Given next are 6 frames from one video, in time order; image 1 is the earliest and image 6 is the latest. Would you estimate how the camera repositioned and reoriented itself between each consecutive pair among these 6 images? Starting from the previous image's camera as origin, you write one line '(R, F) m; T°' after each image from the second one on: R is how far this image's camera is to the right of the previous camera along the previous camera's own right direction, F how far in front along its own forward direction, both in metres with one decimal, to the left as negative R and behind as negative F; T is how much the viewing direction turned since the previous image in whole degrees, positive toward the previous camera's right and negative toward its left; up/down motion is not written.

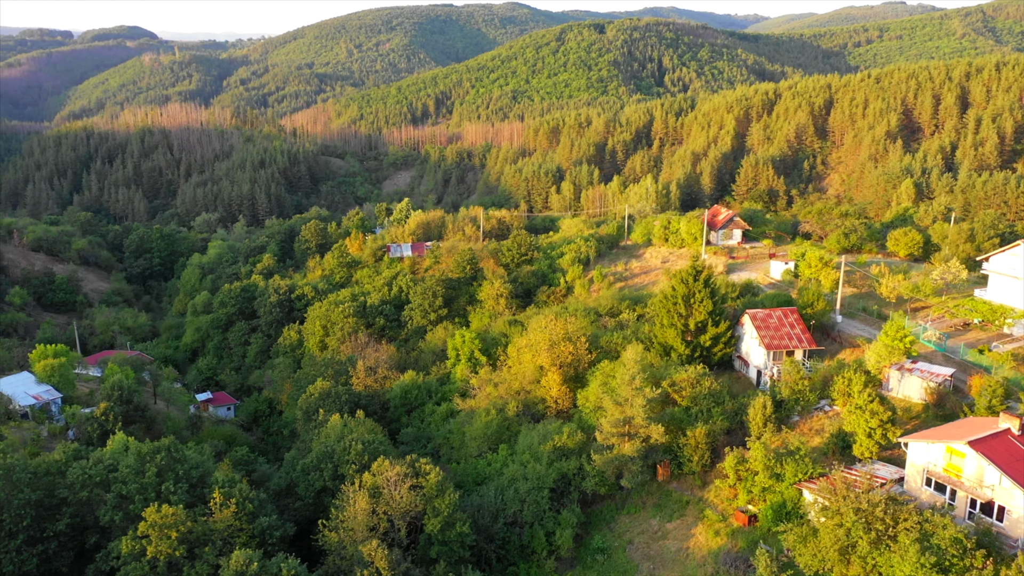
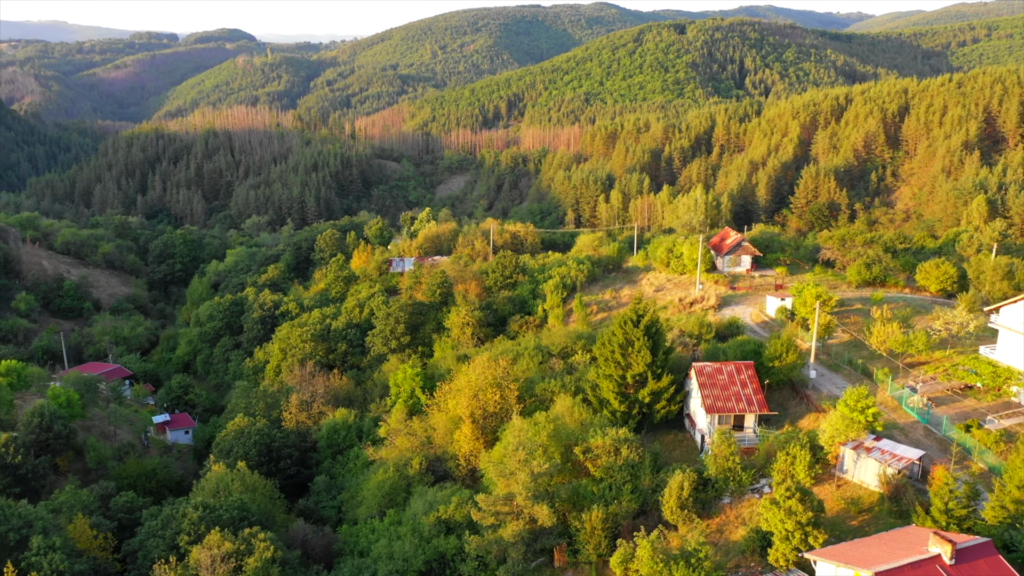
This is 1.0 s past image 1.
(+5.1, +3.4) m; -6°
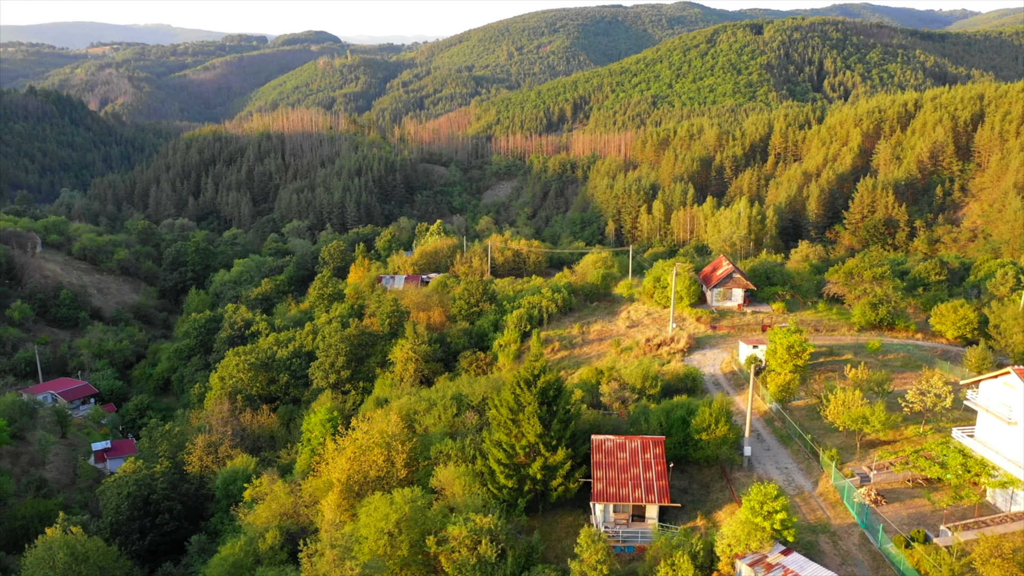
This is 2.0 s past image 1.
(+5.1, +3.6) m; -6°
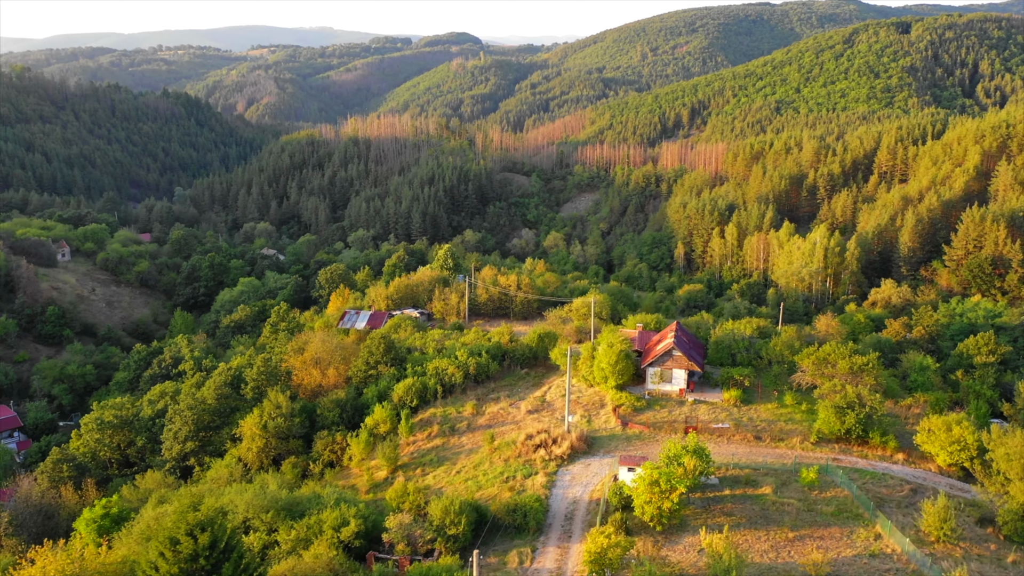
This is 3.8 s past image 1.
(+8.8, +6.9) m; -10°
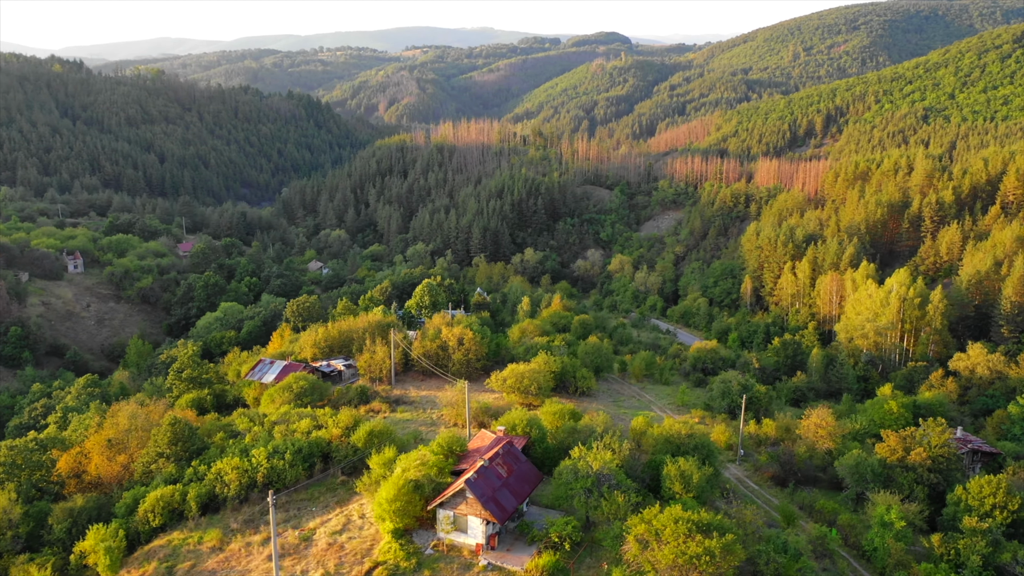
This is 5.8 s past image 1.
(+10.0, +8.2) m; -10°
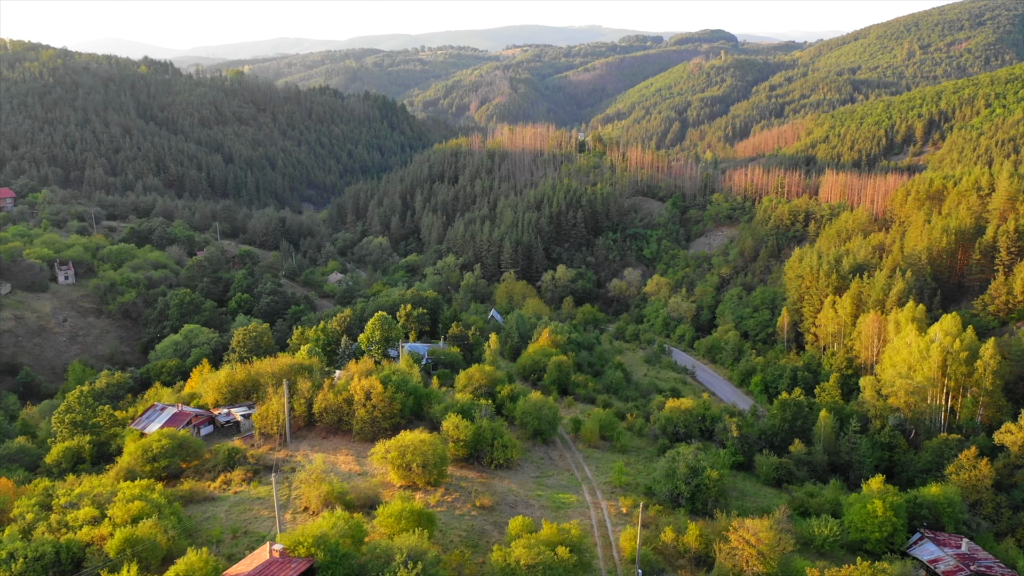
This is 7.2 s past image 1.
(+7.7, +6.3) m; -7°
